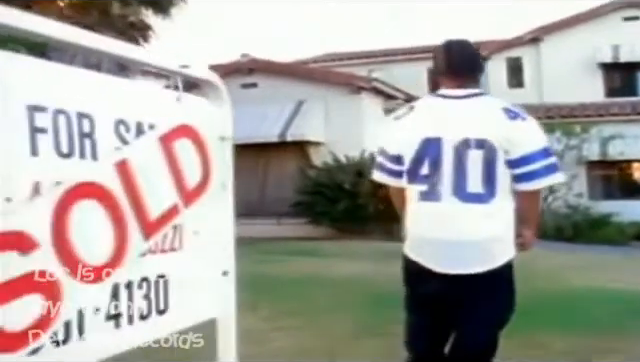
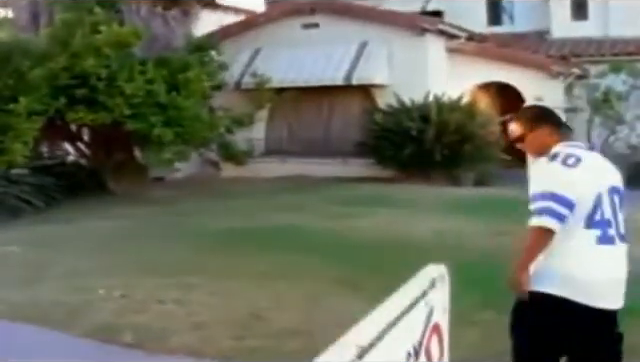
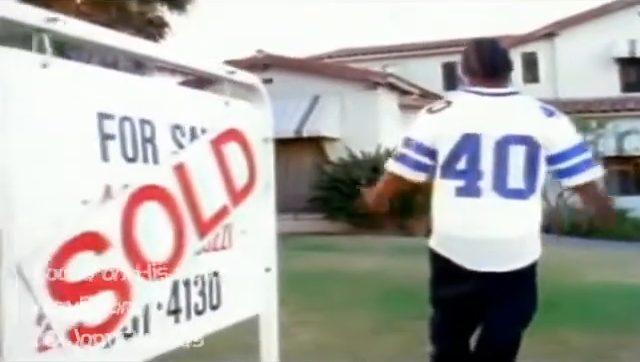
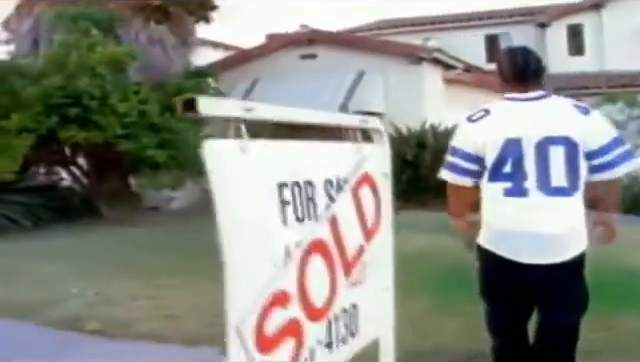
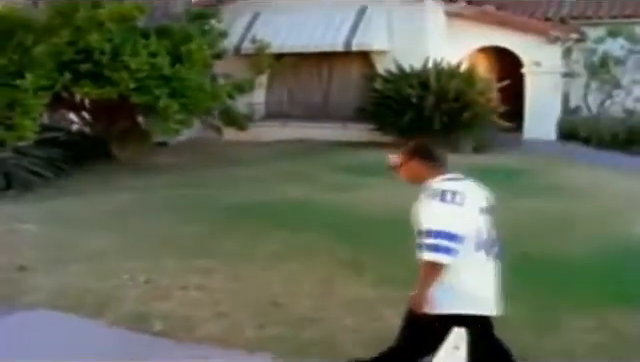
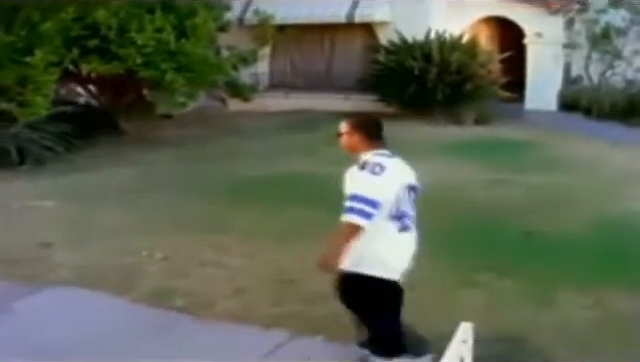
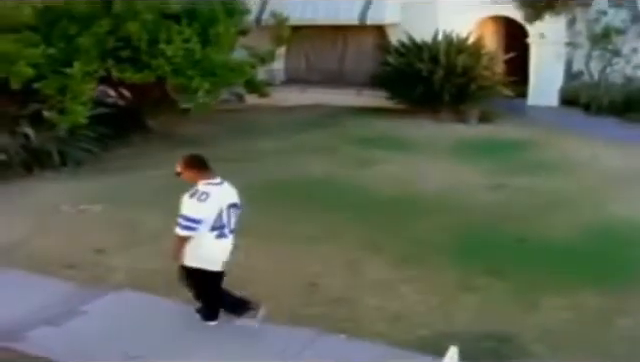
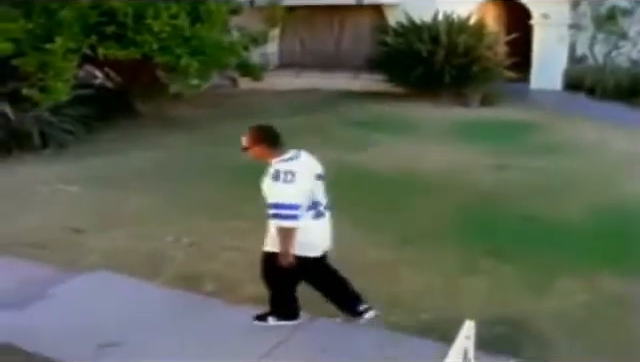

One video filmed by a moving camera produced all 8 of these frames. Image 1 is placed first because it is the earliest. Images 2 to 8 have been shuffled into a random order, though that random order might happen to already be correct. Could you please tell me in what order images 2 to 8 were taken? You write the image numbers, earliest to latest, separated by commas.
3, 4, 2, 5, 6, 8, 7
